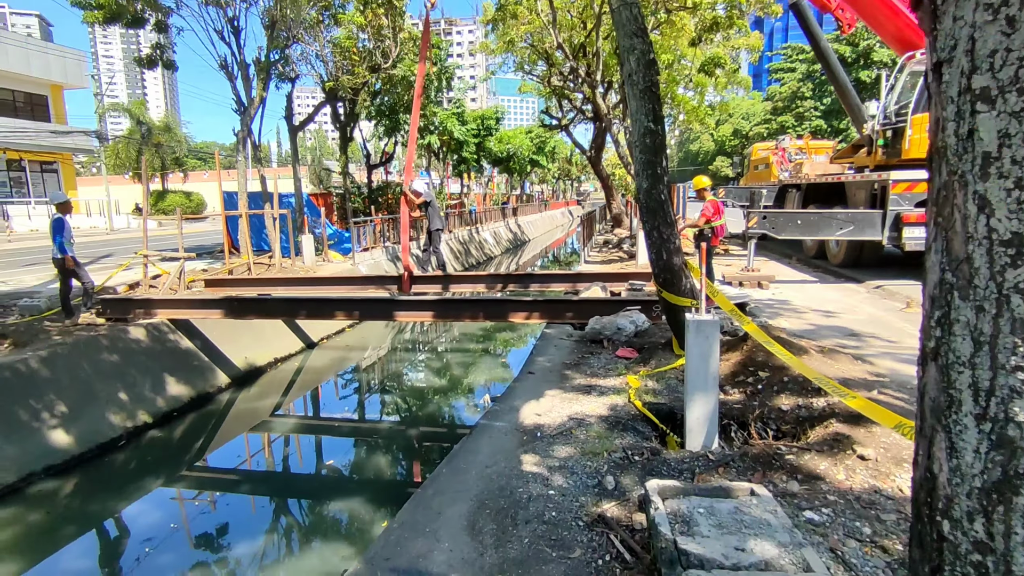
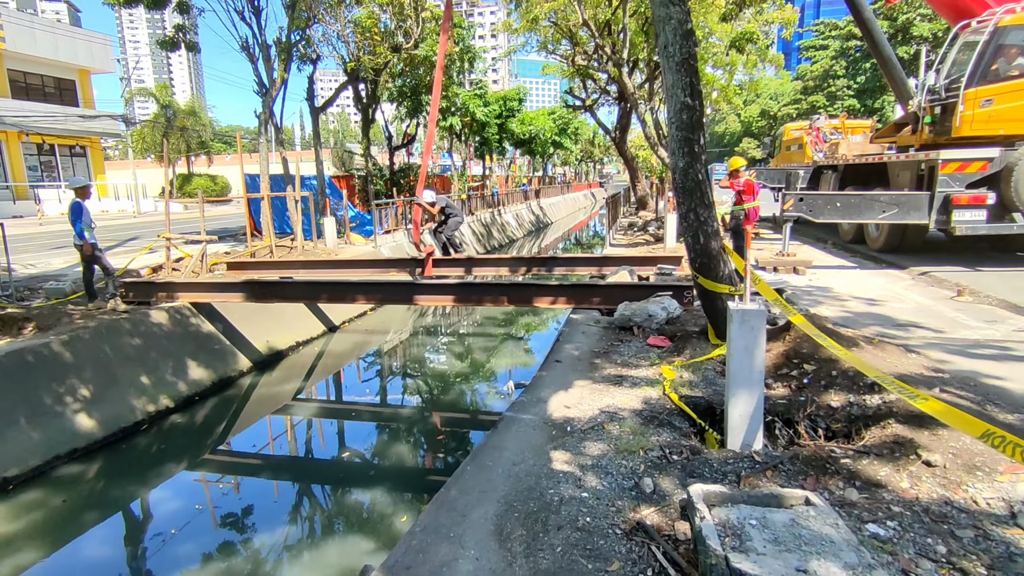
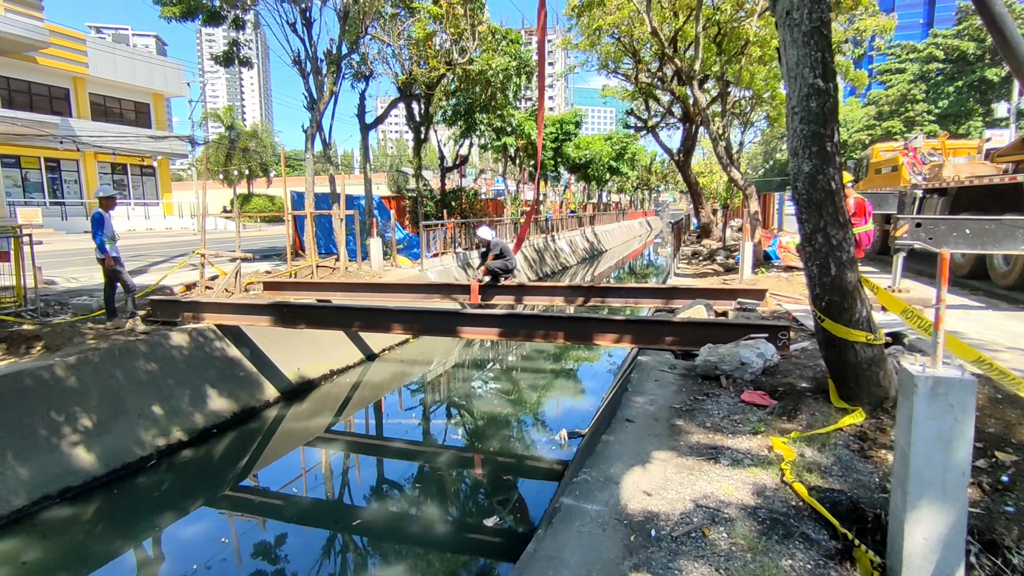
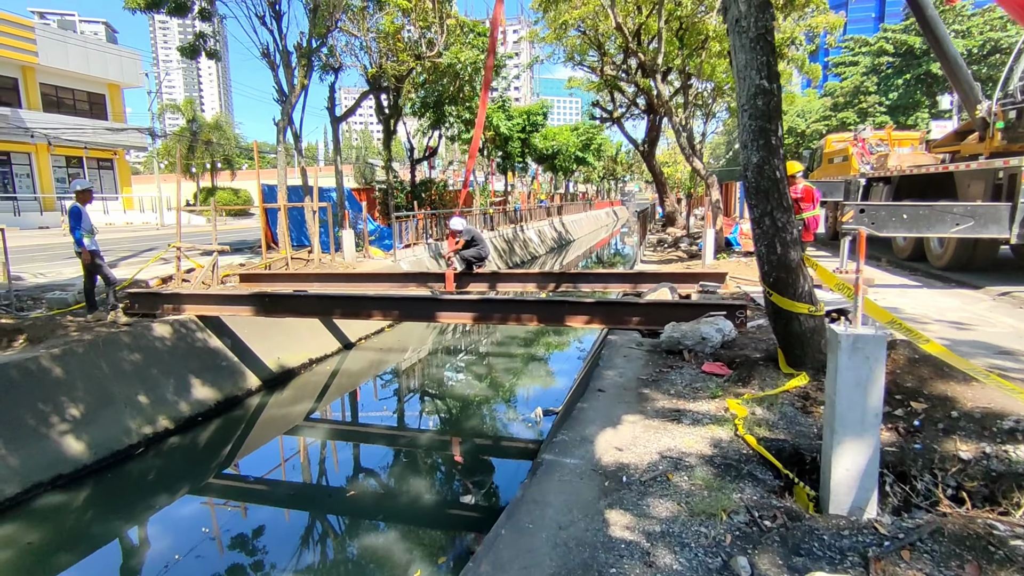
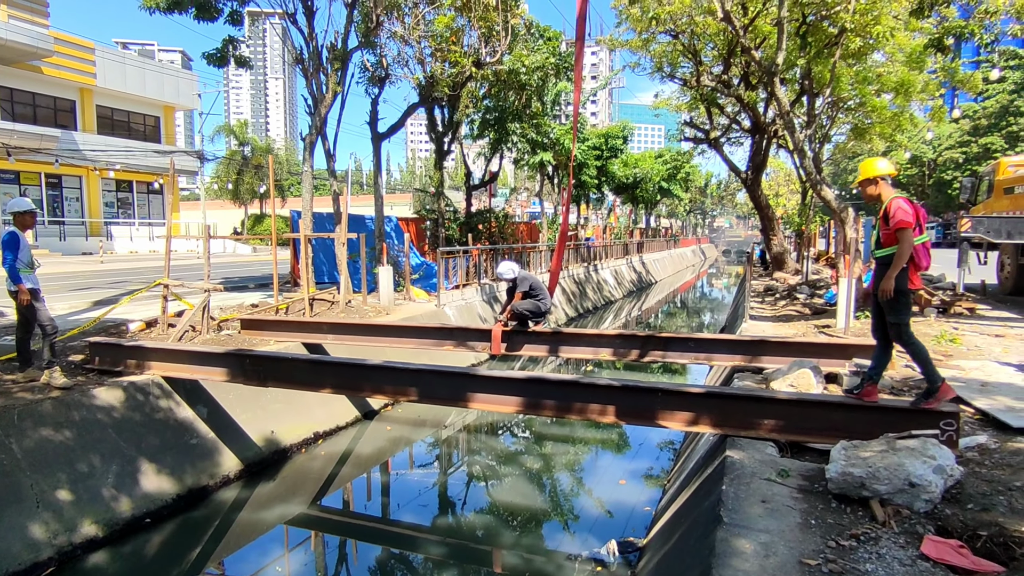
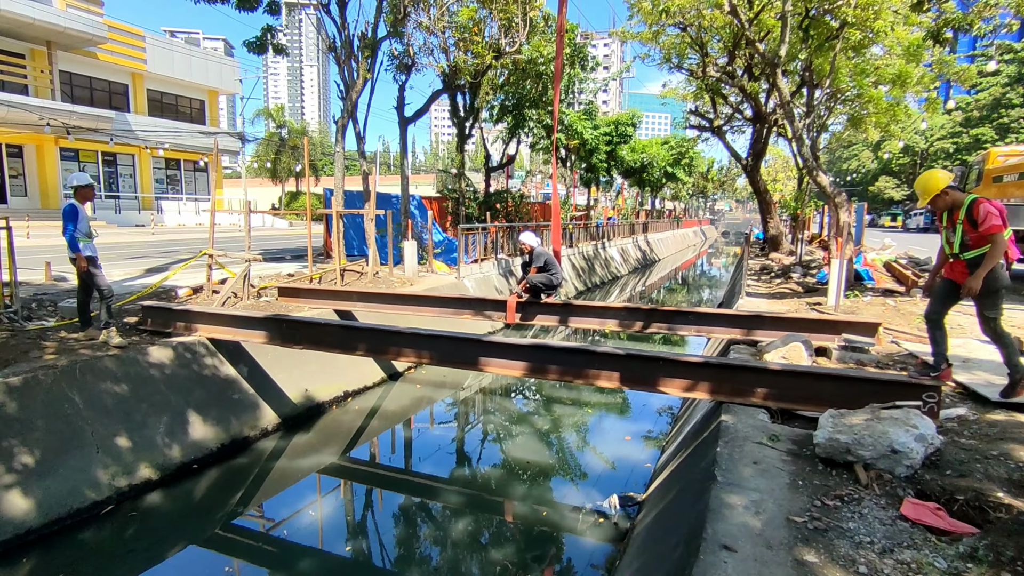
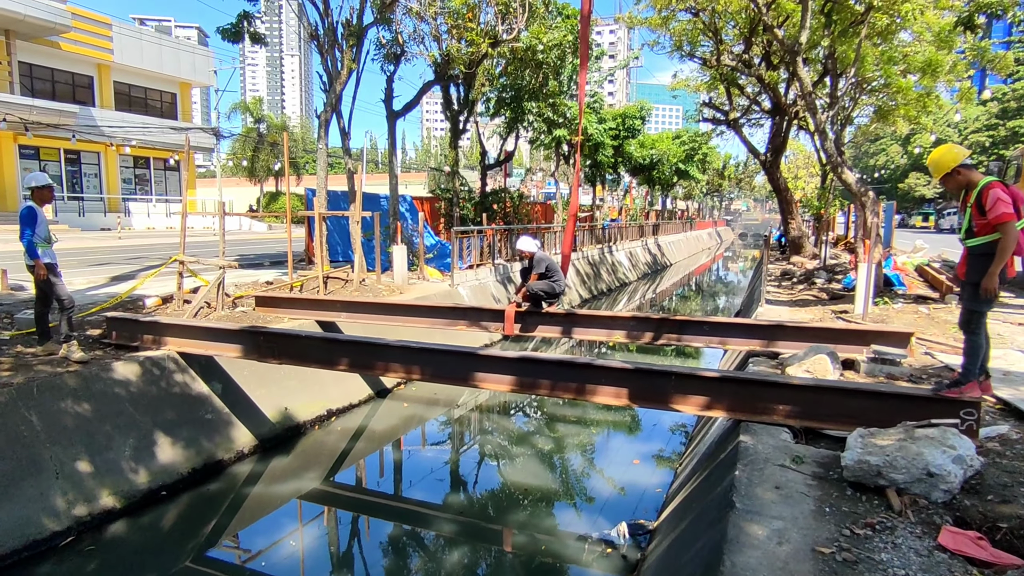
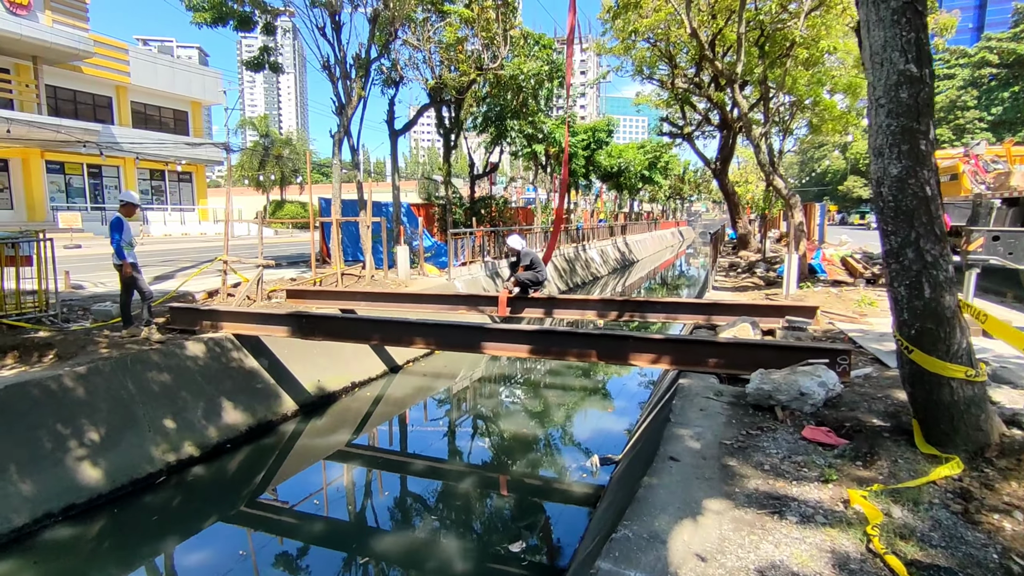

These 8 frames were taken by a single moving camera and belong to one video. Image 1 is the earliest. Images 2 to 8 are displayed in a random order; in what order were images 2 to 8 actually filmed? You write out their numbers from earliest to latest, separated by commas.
2, 4, 3, 8, 6, 7, 5
